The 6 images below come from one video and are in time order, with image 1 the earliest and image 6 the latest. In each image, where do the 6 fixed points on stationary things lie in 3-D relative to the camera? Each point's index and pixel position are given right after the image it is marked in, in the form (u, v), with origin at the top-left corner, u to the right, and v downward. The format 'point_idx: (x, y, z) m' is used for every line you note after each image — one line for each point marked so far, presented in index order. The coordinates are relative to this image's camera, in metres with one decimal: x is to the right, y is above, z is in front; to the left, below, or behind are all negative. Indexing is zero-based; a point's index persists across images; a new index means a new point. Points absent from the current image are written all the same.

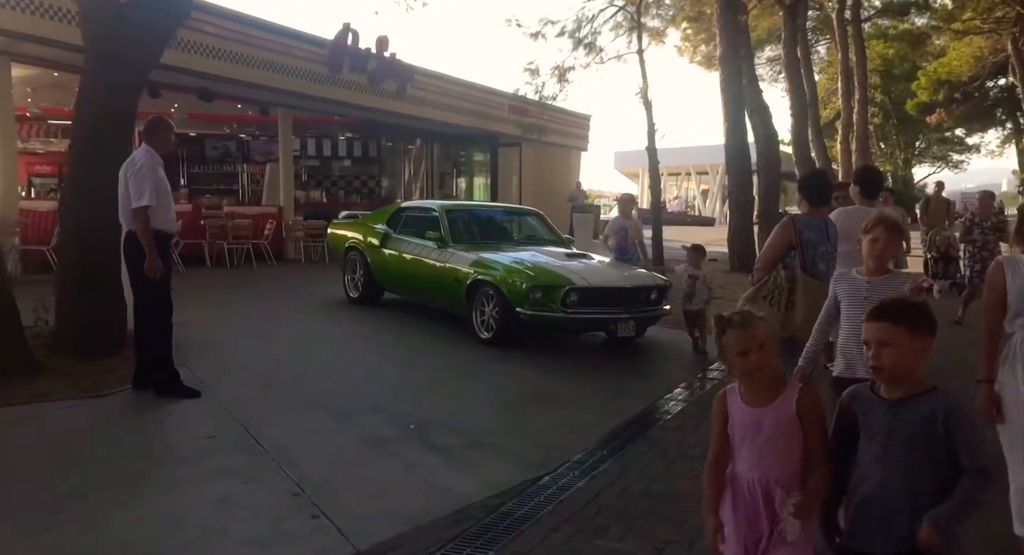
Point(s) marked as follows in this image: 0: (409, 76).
0: (-2.7, +5.1, +16.9) m
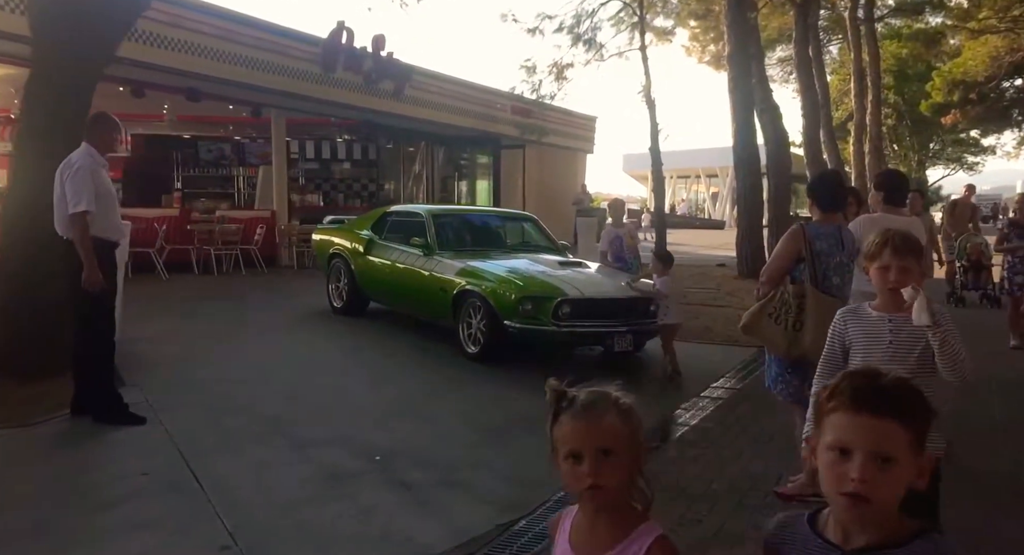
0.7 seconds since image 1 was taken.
0: (-2.6, +5.0, +16.4) m
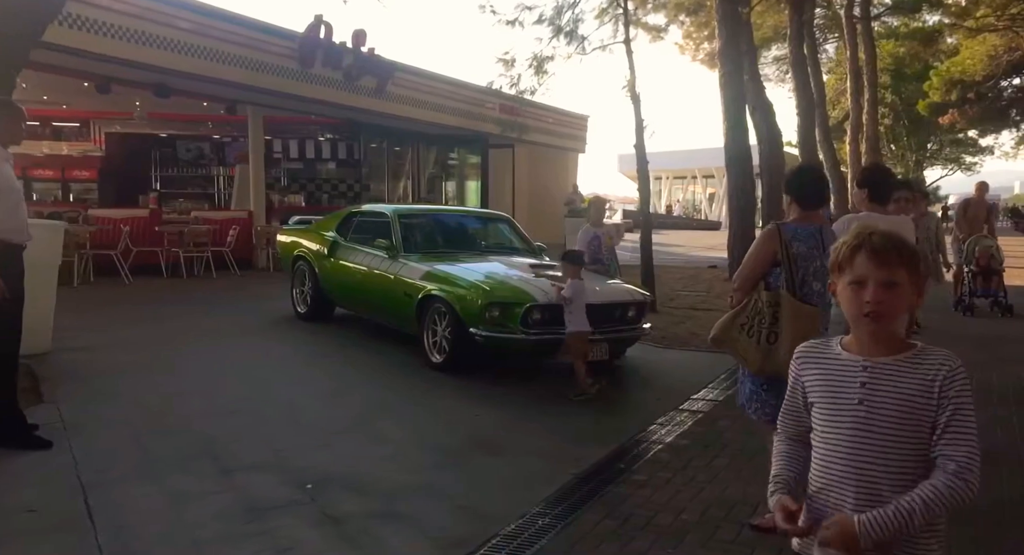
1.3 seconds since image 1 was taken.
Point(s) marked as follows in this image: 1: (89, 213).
0: (-3.0, +4.9, +16.0) m
1: (-7.4, +1.1, +11.5) m
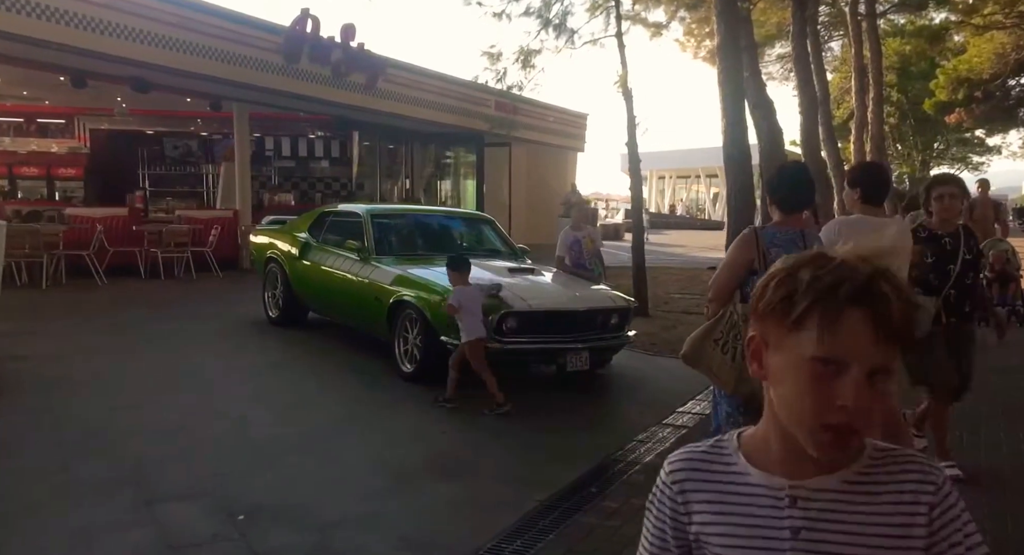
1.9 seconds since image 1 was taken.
0: (-3.1, +4.9, +15.6) m
1: (-7.6, +1.1, +11.1) m
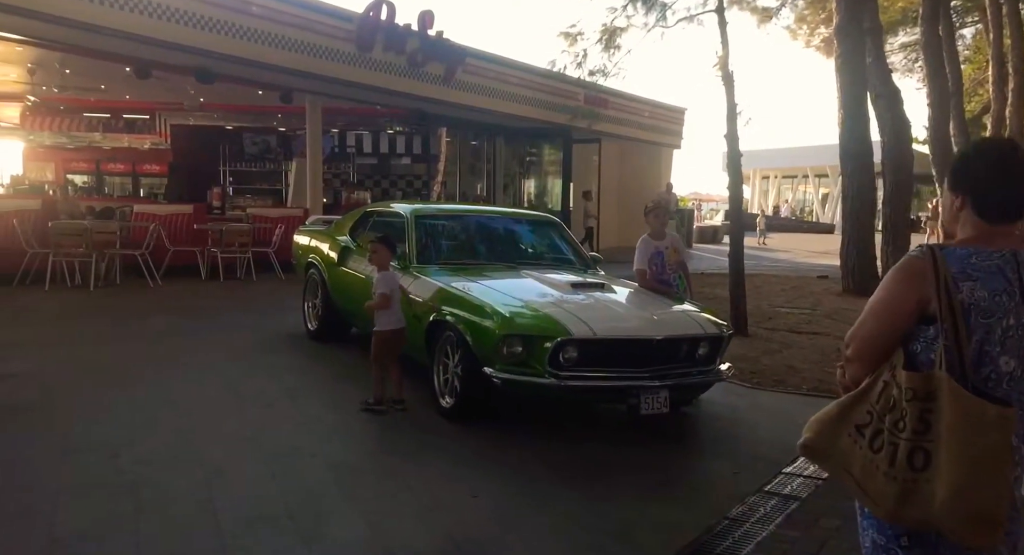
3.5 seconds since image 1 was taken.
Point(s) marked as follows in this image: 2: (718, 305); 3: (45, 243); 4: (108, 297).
0: (-1.2, +4.9, +14.7) m
1: (-6.3, +1.1, +10.9) m
2: (+3.8, -0.5, +12.3) m
3: (-7.3, +0.5, +10.1) m
4: (-5.4, -0.3, +8.8) m
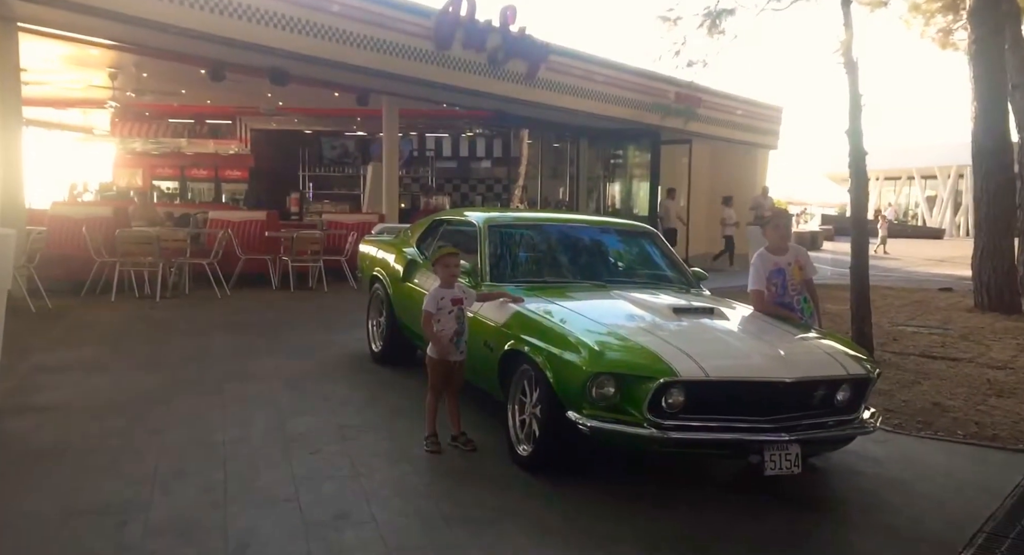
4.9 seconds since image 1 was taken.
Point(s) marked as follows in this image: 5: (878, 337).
0: (+0.6, +4.7, +13.9) m
1: (-5.0, +1.0, +10.7) m
2: (+5.3, -0.7, +10.9) m
3: (-6.1, +0.4, +10.0) m
4: (-4.3, -0.4, +8.5) m
5: (+5.6, -0.9, +10.0) m
